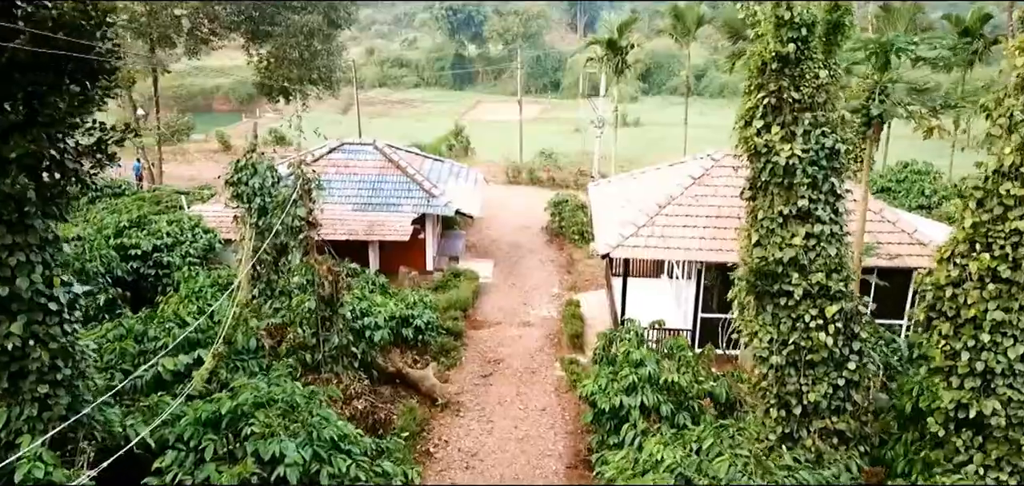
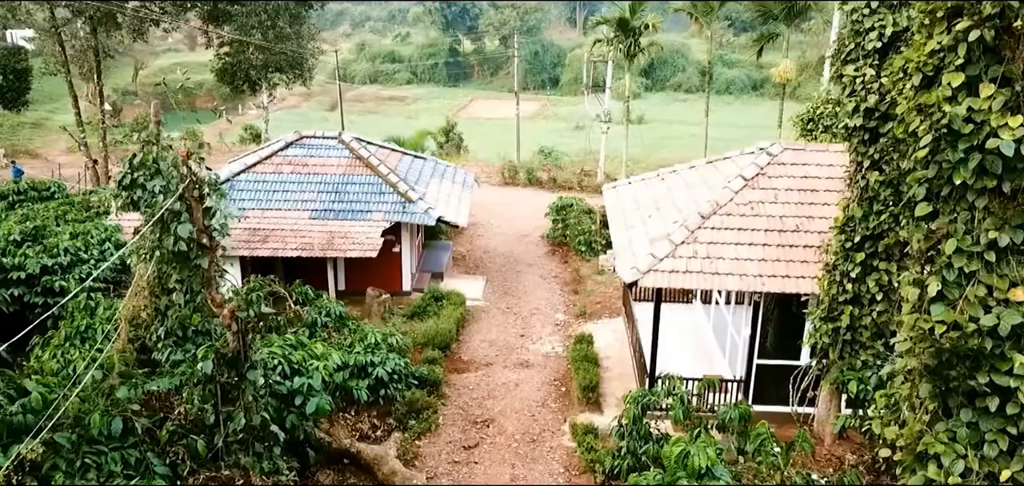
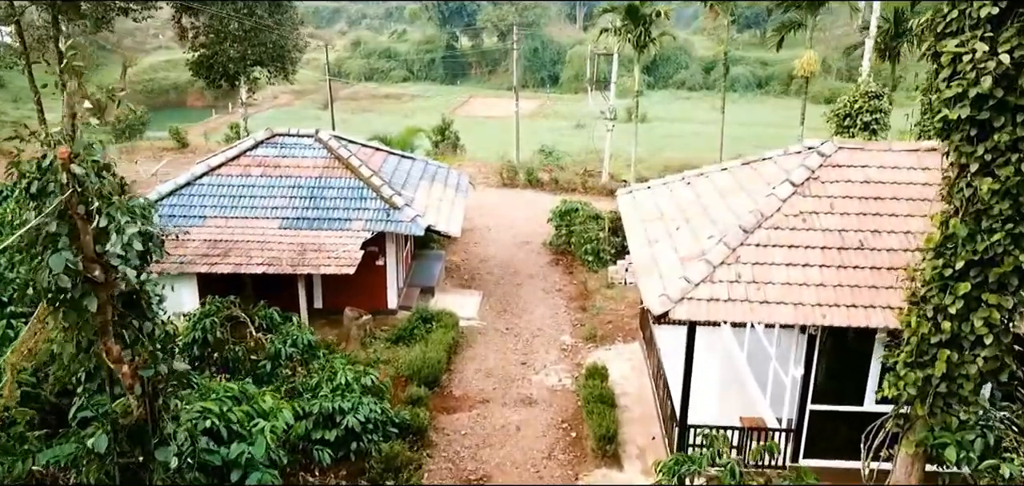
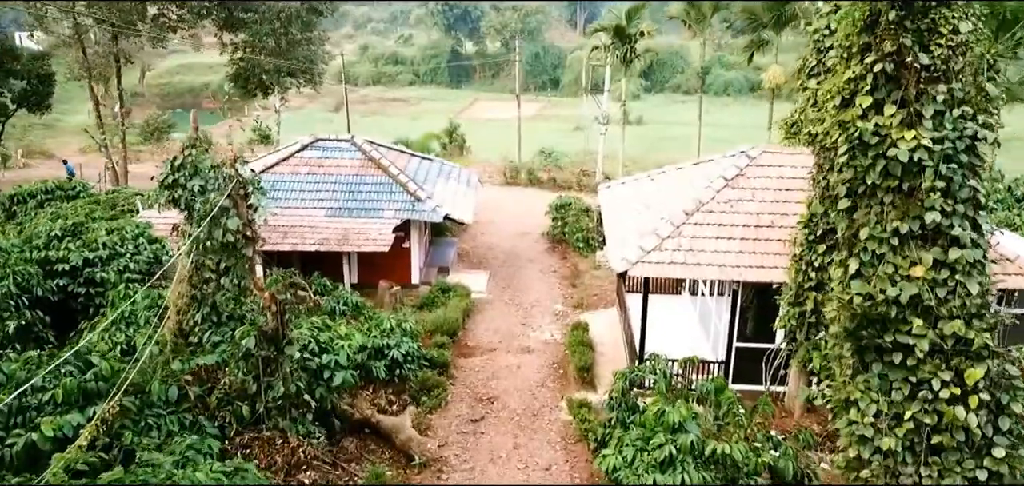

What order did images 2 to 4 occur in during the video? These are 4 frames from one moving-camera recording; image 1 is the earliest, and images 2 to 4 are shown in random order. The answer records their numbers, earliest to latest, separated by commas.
4, 2, 3
